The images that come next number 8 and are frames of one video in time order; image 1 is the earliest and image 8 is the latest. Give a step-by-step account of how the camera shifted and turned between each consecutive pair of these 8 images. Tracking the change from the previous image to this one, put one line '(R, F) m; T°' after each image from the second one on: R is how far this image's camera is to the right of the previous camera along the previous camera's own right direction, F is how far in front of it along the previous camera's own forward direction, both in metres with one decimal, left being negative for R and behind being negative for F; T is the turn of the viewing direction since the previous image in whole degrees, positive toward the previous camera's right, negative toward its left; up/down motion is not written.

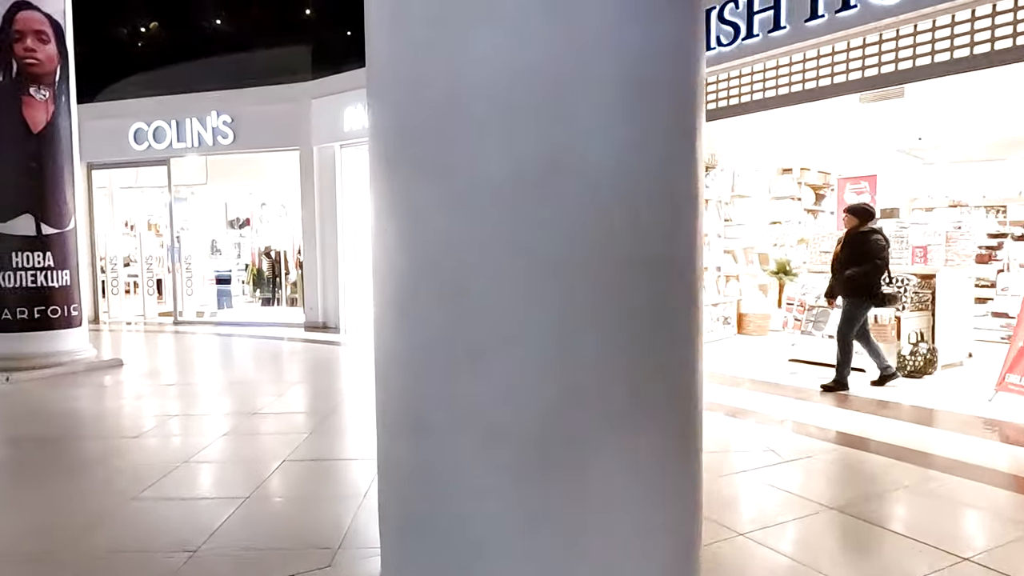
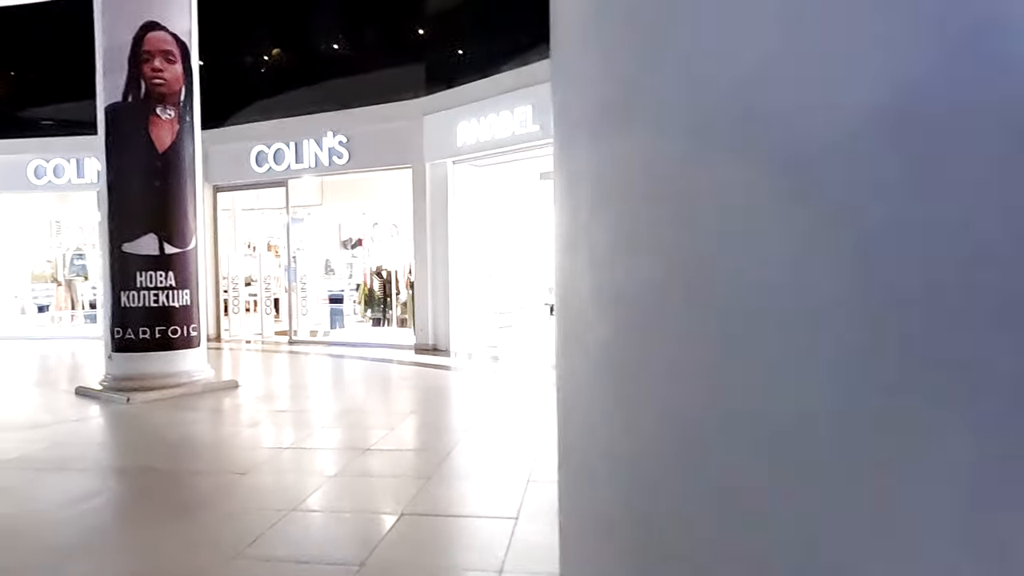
(-0.3, +0.6) m; -9°
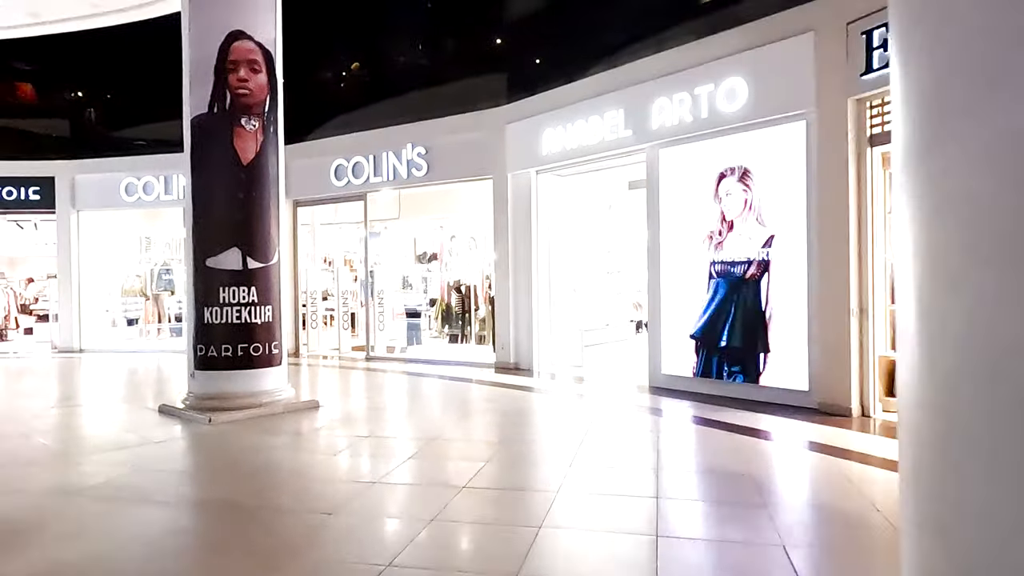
(-0.3, +0.5) m; -6°
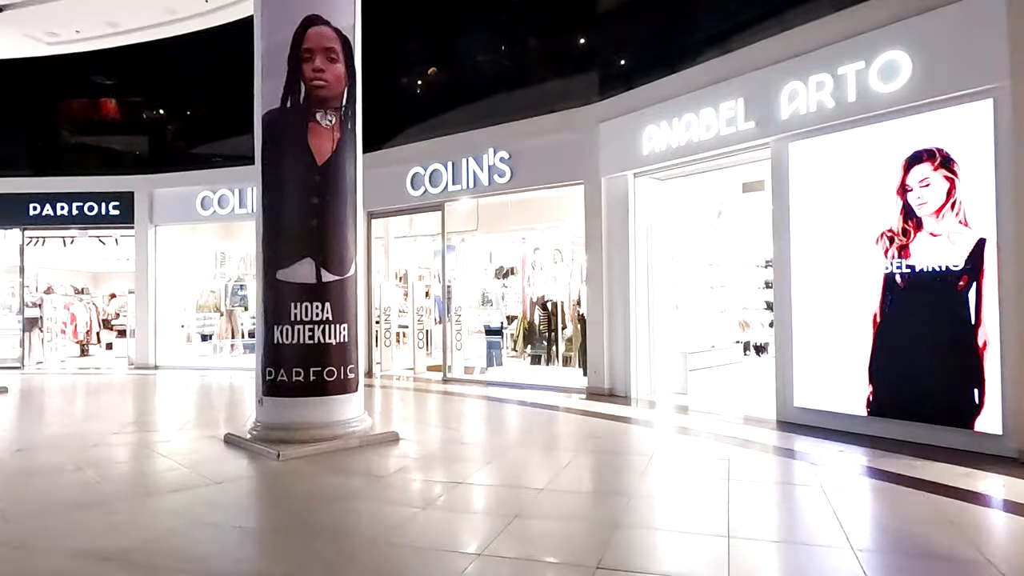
(-0.4, +0.8) m; -6°
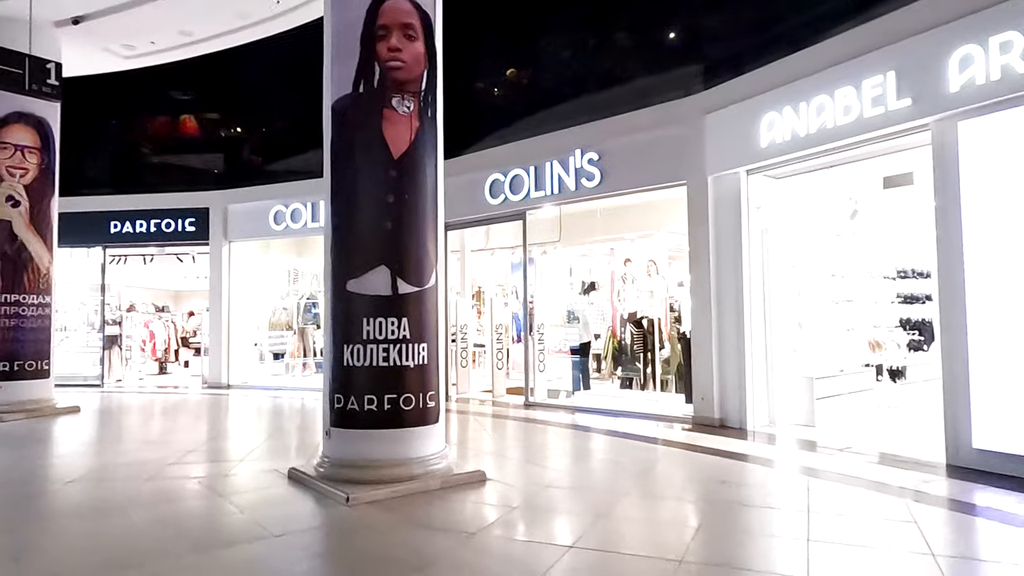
(-0.3, +0.8) m; -6°
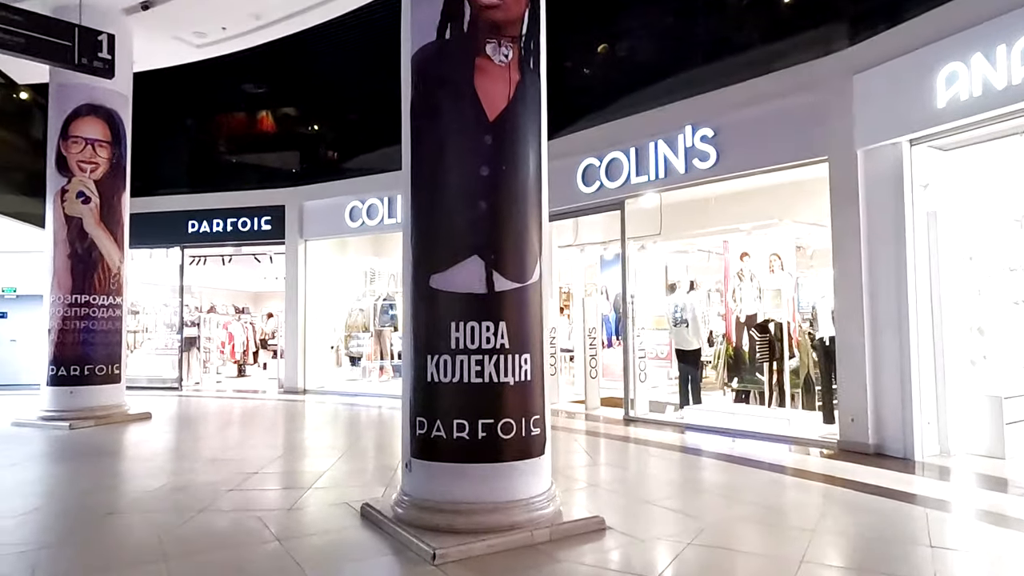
(-0.3, +1.0) m; -6°
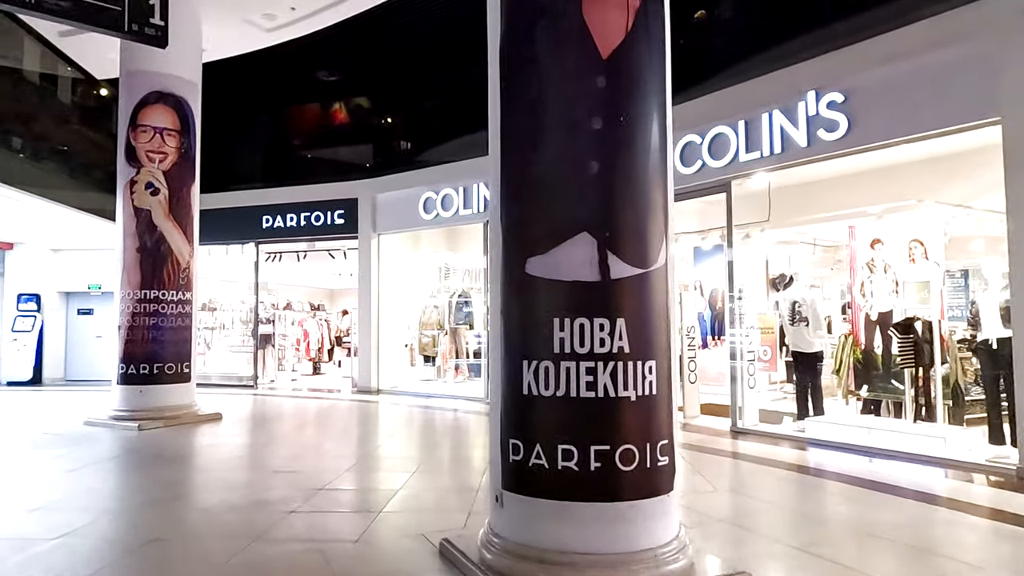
(-0.2, +0.8) m; -6°
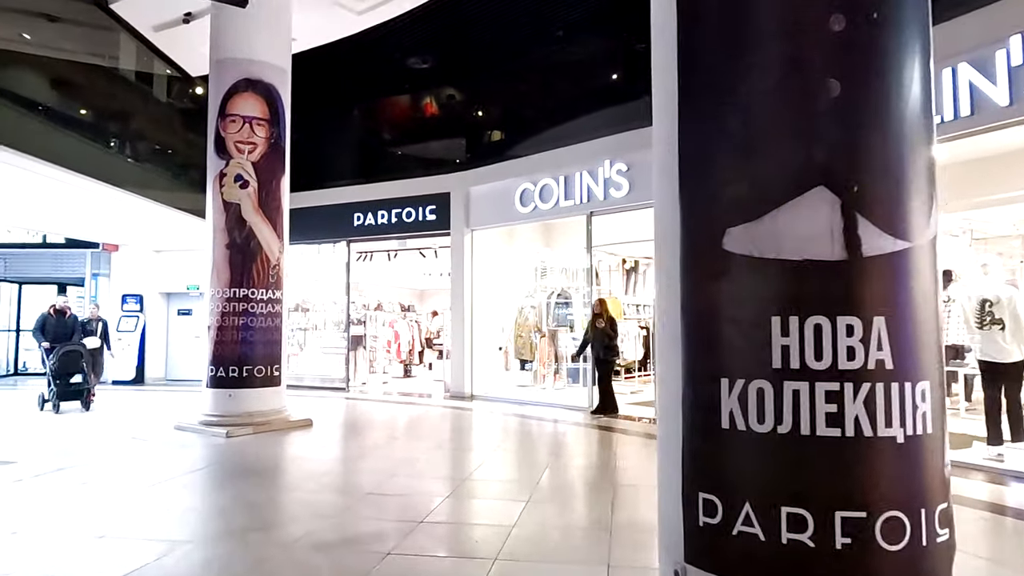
(-0.3, +0.8) m; -7°
